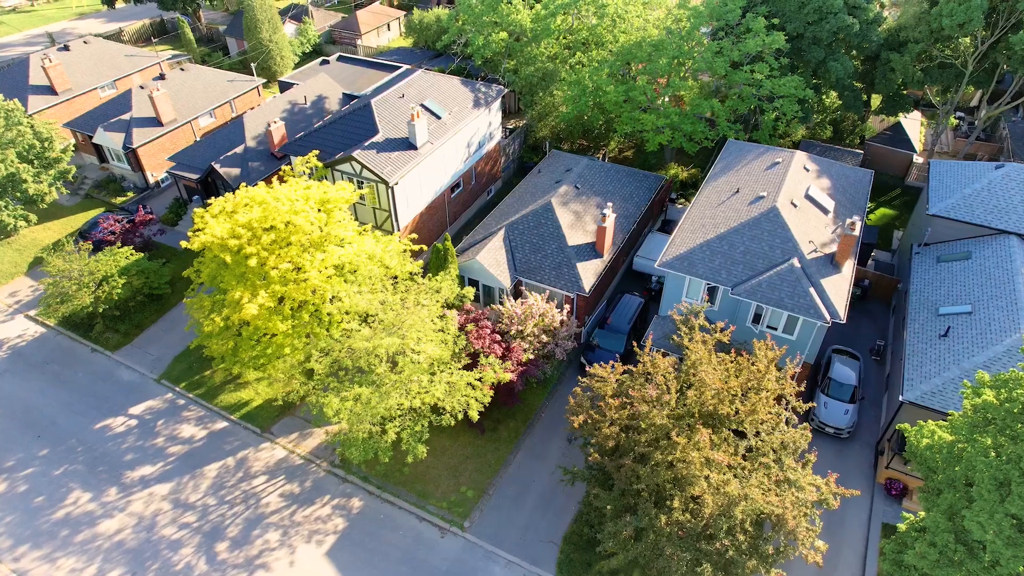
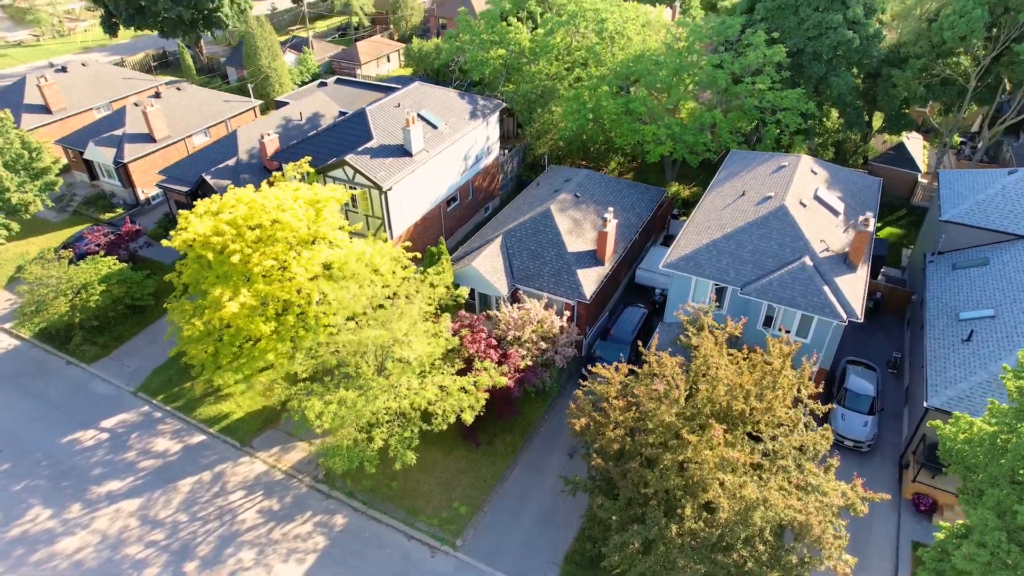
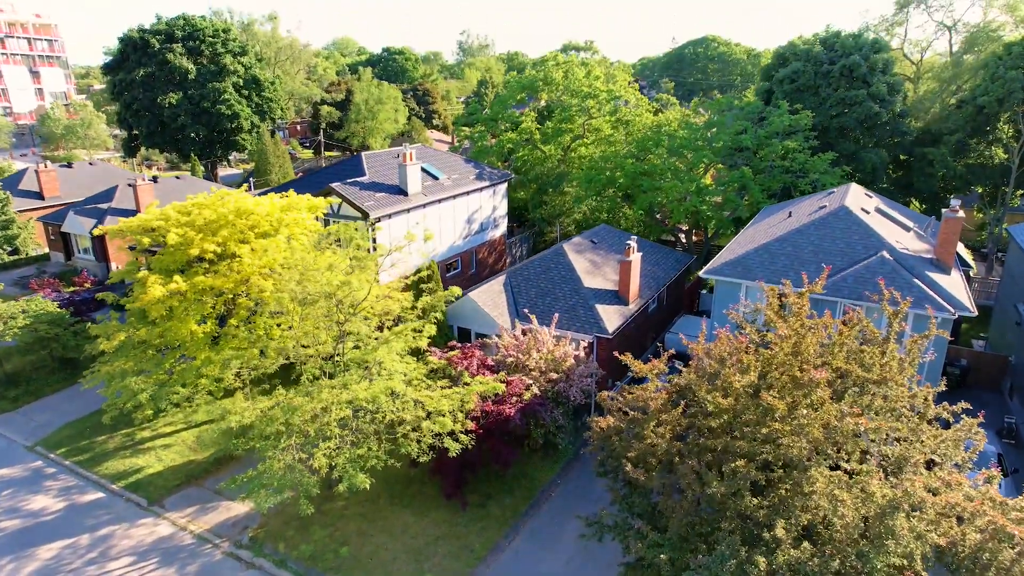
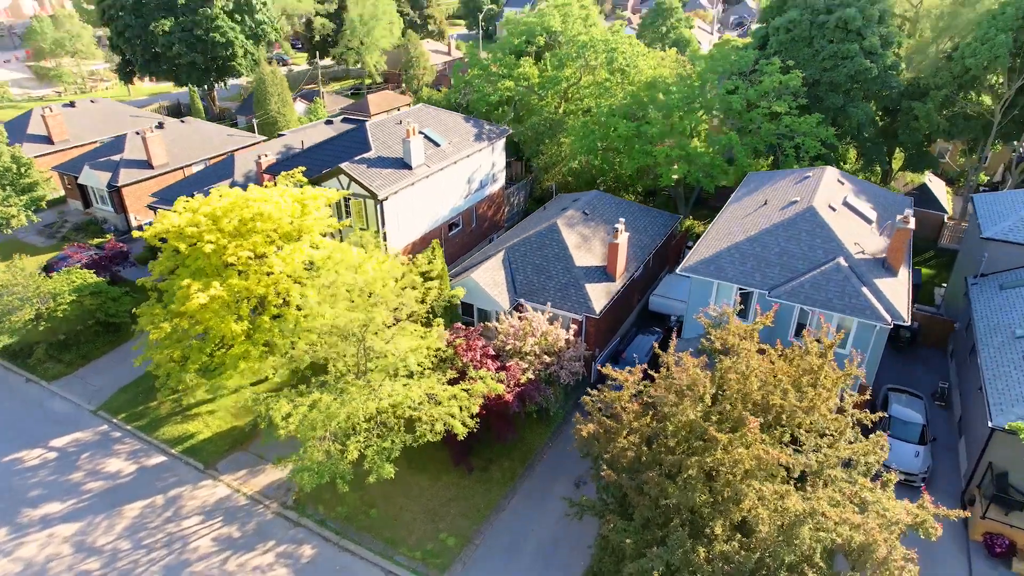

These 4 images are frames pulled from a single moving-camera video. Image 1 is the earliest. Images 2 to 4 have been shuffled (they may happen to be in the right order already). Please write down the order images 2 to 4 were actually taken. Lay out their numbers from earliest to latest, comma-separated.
2, 4, 3
